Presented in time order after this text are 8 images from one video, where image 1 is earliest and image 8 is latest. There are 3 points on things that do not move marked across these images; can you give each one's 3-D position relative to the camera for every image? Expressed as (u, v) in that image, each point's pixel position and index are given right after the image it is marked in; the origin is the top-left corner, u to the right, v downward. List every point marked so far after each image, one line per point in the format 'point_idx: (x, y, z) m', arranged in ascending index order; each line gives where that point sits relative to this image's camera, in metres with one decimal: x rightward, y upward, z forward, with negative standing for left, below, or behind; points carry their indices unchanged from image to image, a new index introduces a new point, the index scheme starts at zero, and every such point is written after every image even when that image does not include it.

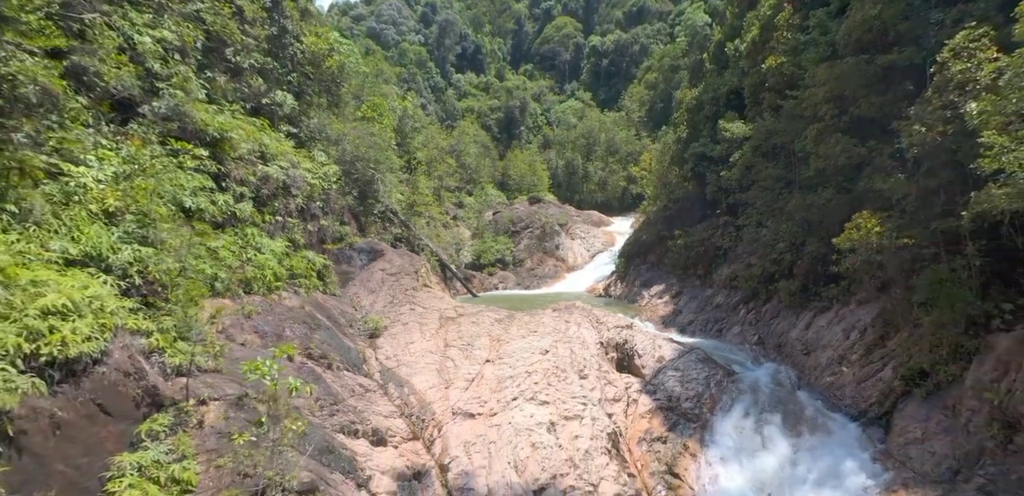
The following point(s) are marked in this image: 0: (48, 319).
0: (-4.1, -0.6, +4.6) m
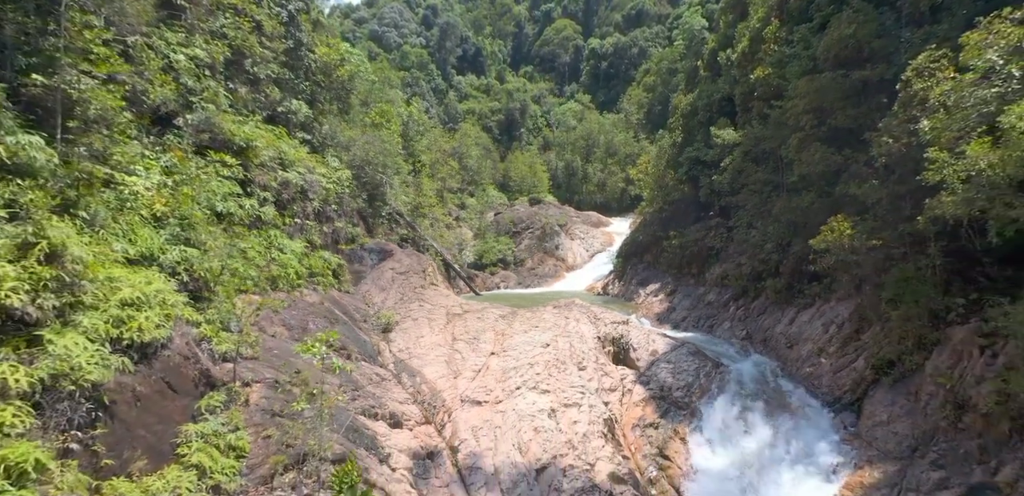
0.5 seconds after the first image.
0: (-4.0, -0.6, +5.4) m
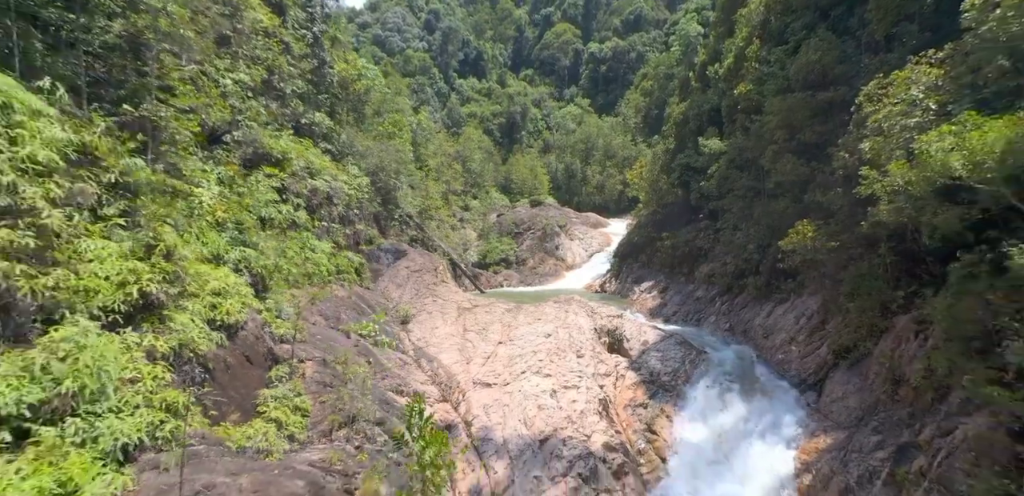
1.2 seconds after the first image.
0: (-3.9, -0.7, +6.8) m
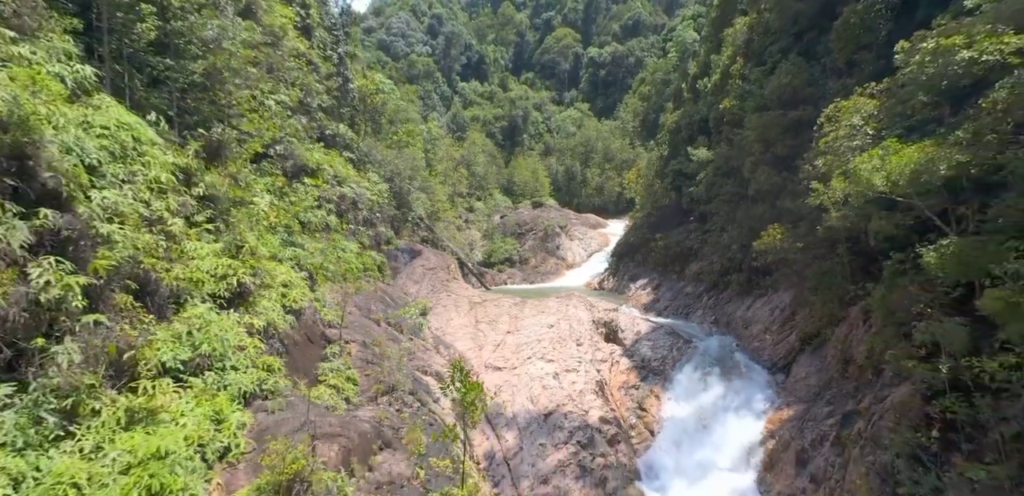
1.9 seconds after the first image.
0: (-3.7, -0.7, +8.4) m
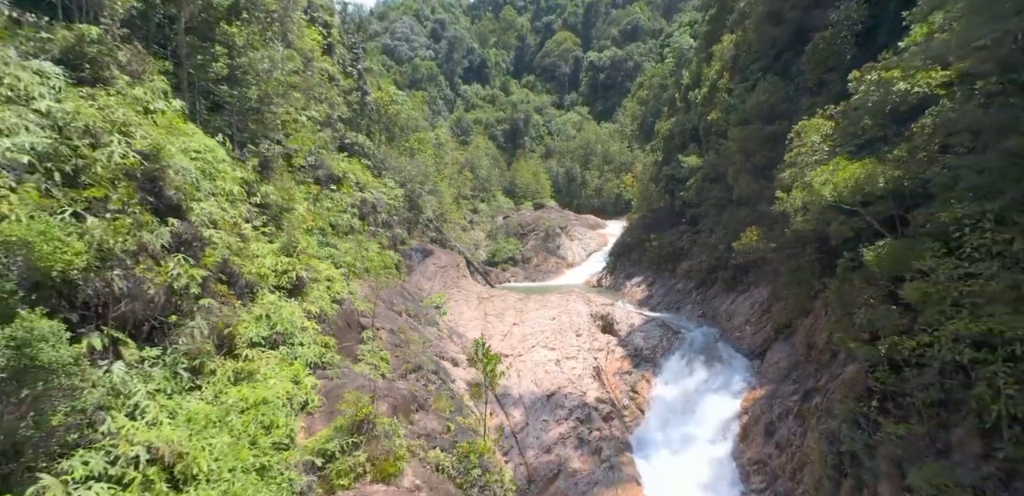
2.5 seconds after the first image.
0: (-3.5, -0.7, +9.9) m
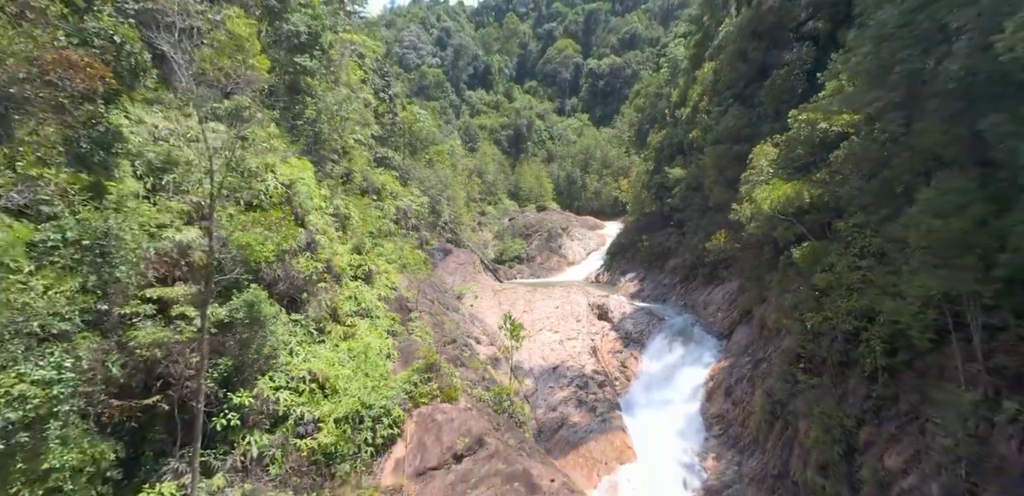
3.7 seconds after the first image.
0: (-3.1, -0.7, +12.9) m
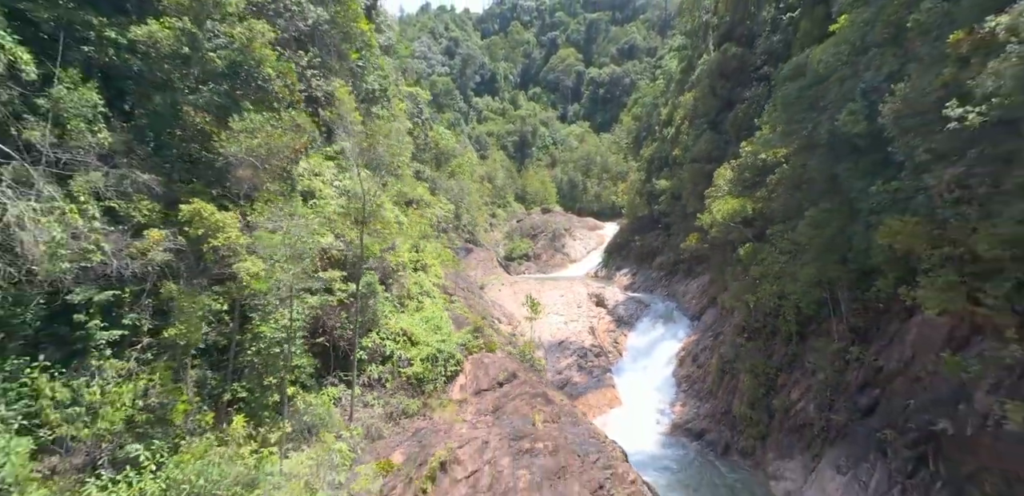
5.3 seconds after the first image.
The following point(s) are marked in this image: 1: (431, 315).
0: (-2.6, -0.6, +17.1) m
1: (-2.1, -1.7, +13.4) m
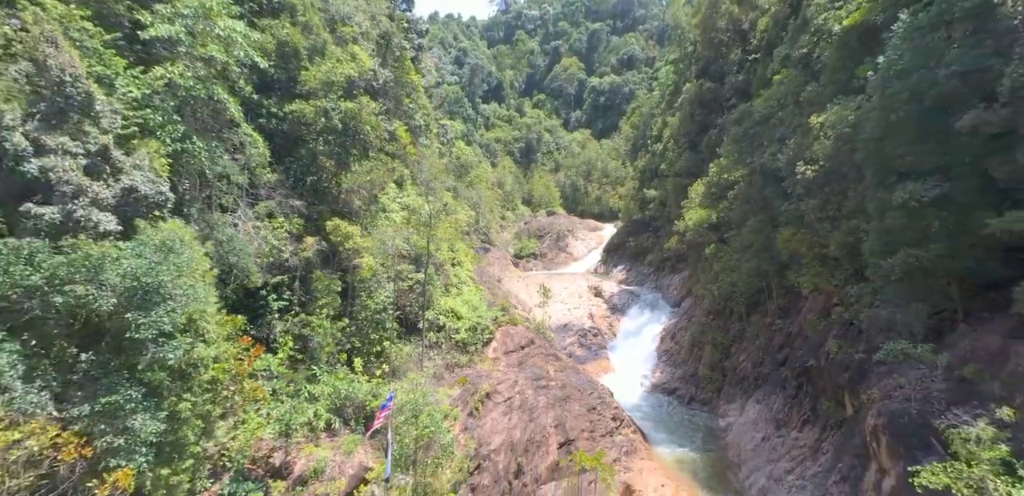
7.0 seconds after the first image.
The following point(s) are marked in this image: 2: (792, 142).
0: (-2.0, -0.6, +21.5) m
1: (-1.5, -1.7, +17.8) m
2: (+7.1, +2.7, +13.1) m
